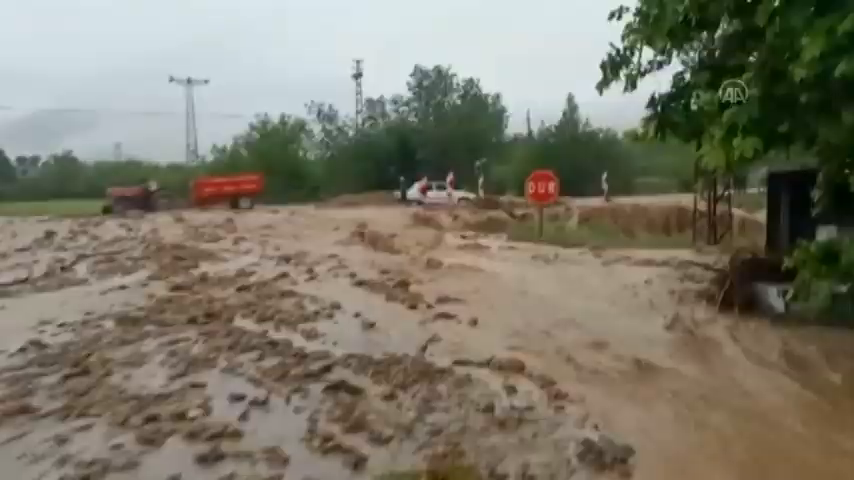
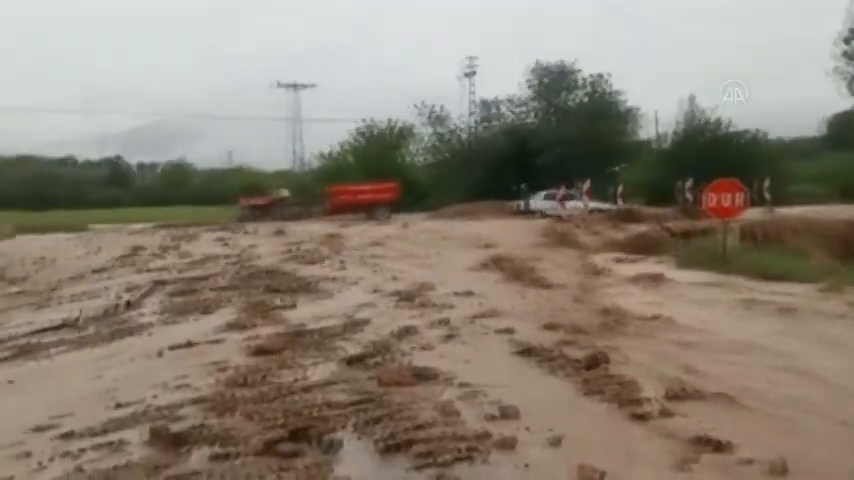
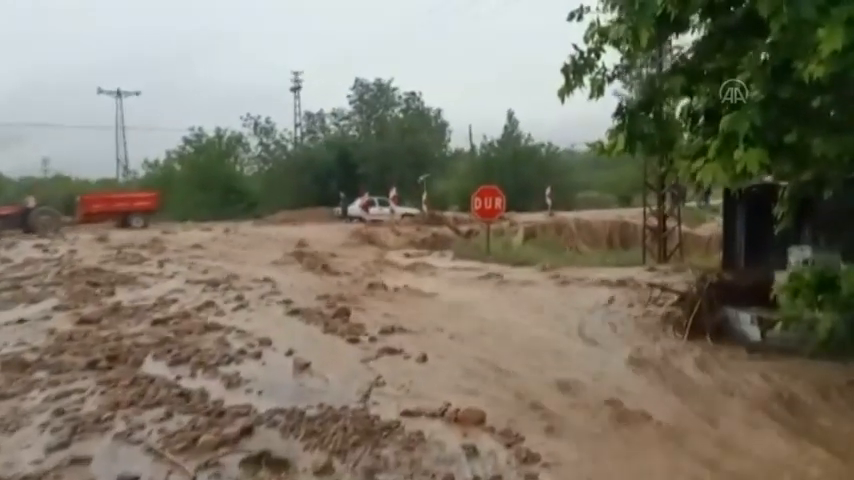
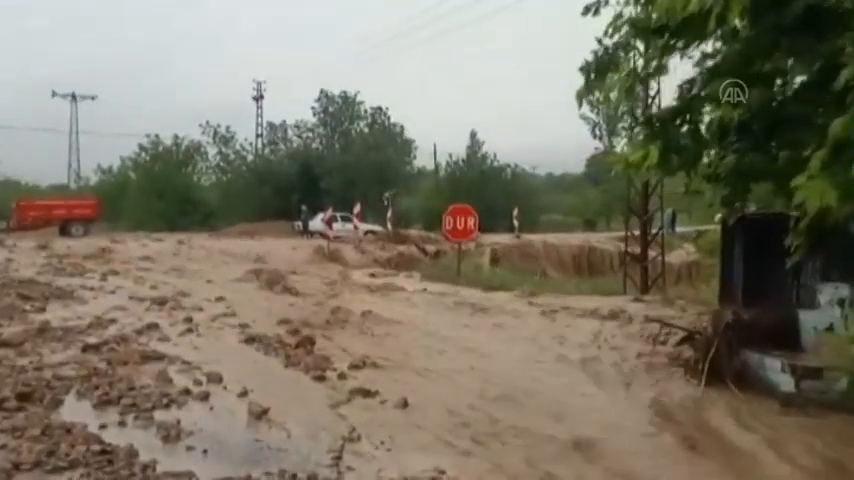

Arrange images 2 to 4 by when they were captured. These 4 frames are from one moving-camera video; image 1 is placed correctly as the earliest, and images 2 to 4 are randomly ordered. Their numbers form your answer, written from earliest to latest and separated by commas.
3, 4, 2
